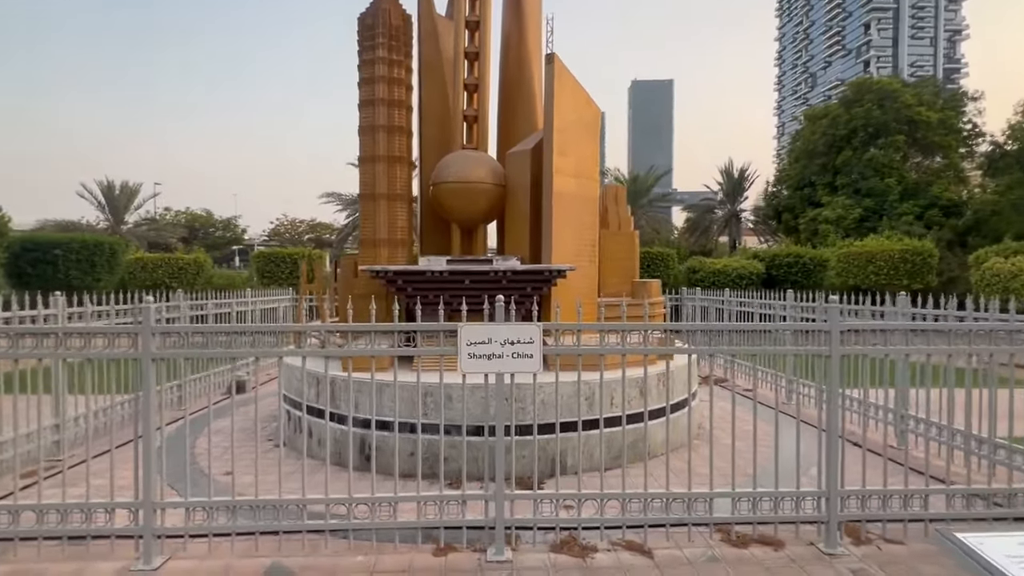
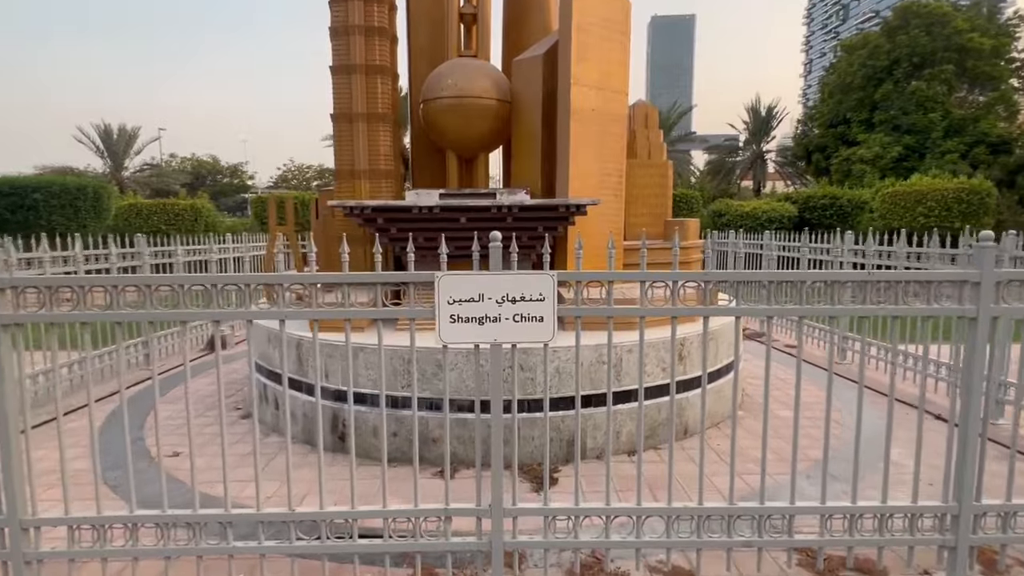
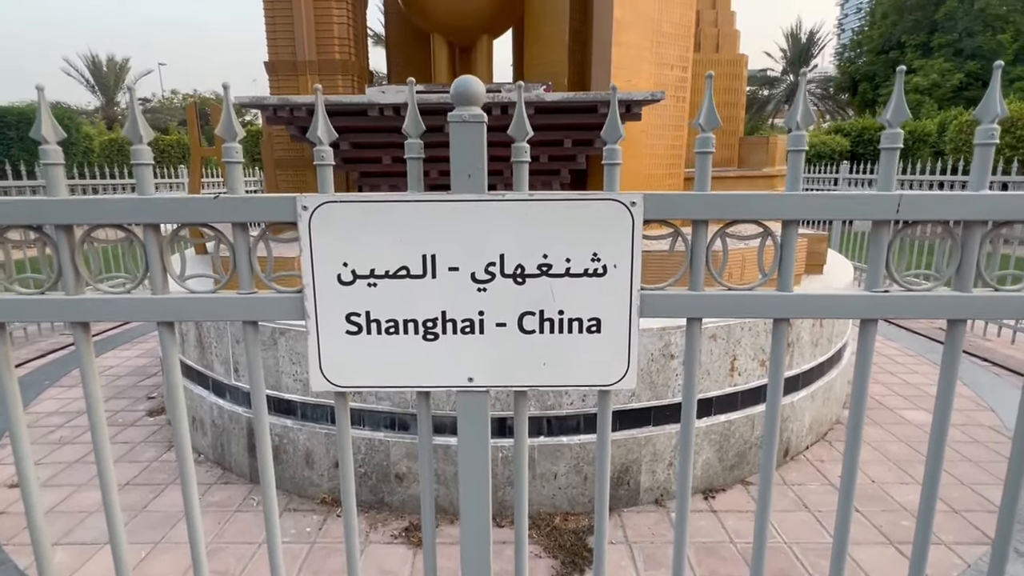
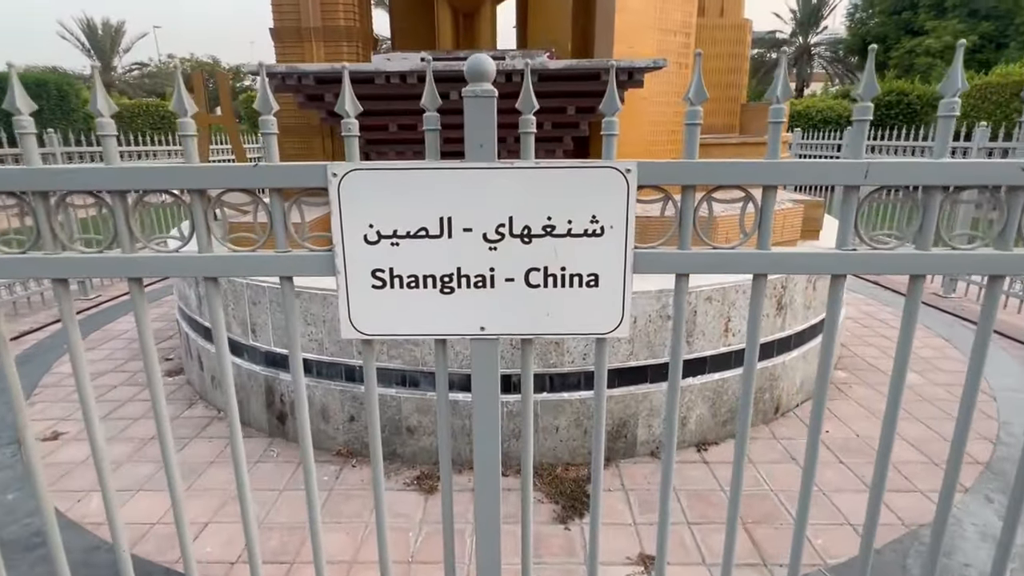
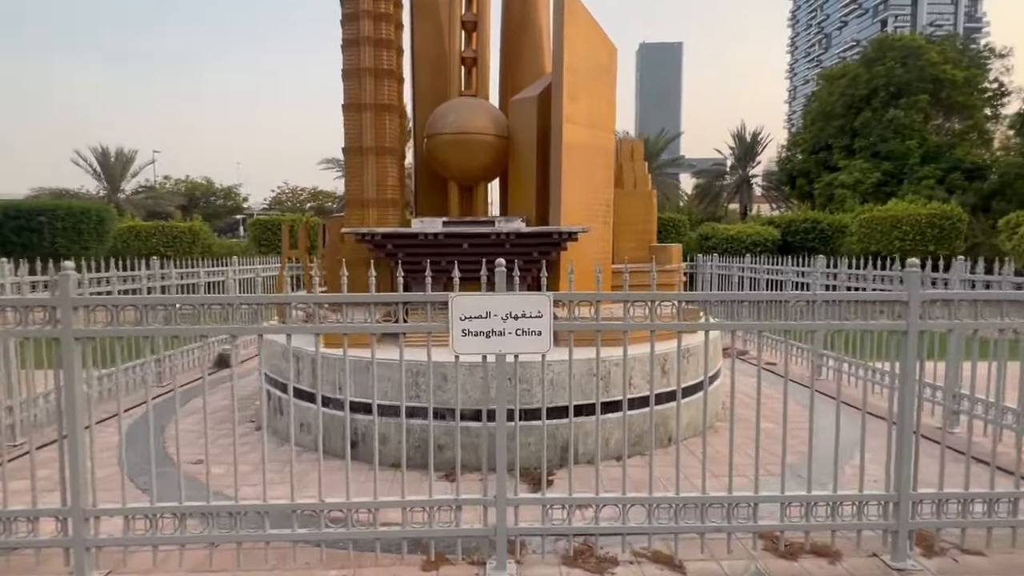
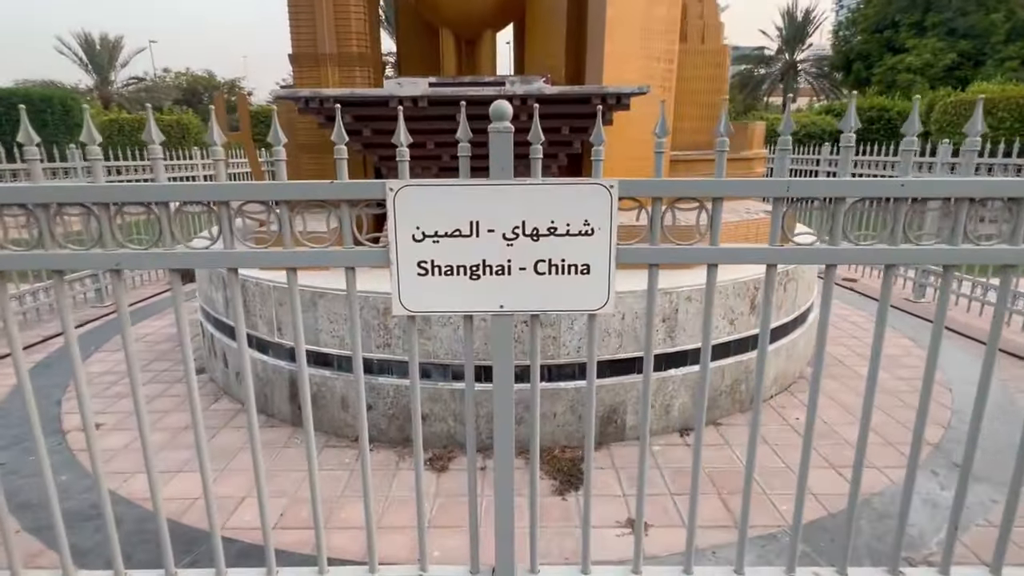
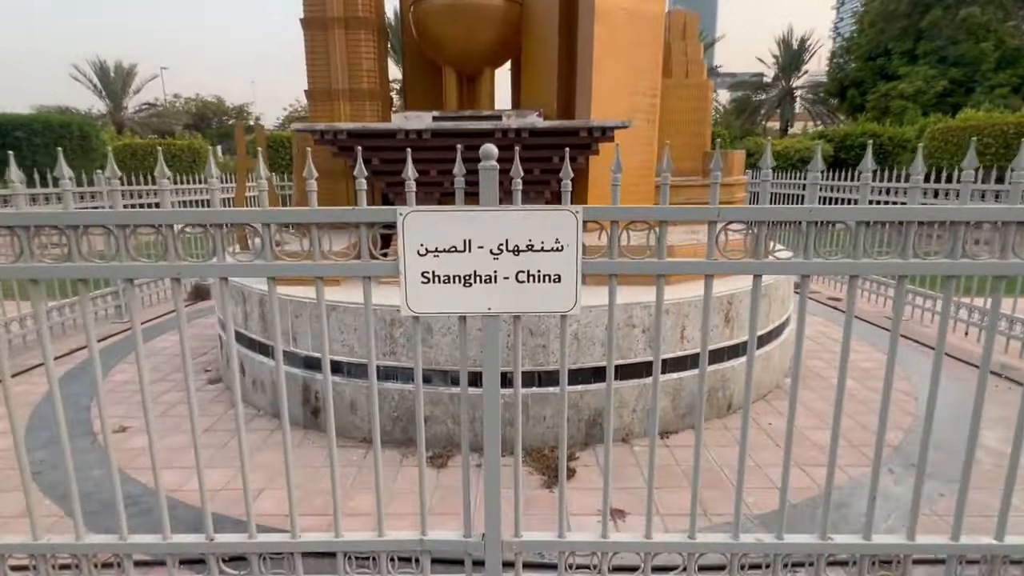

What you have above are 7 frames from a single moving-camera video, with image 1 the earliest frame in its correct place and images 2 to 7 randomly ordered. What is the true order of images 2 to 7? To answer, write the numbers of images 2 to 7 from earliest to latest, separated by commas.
5, 2, 7, 6, 4, 3
